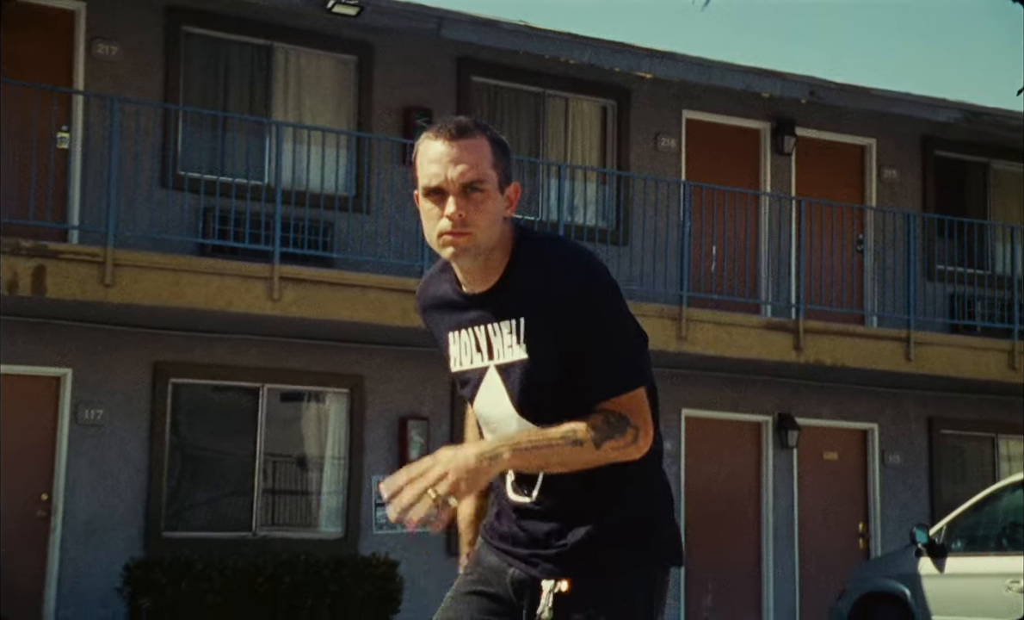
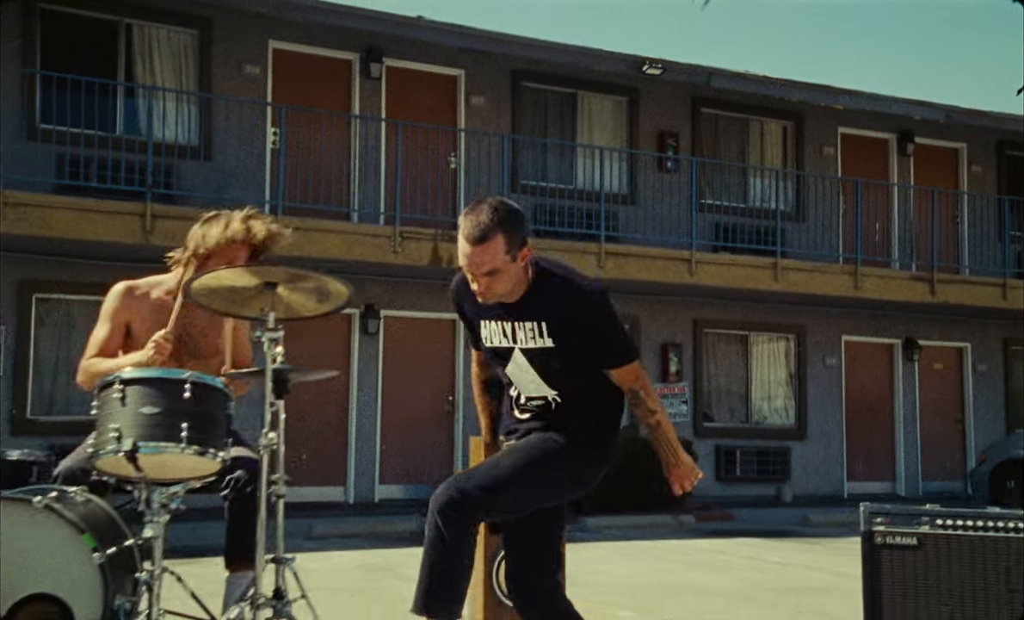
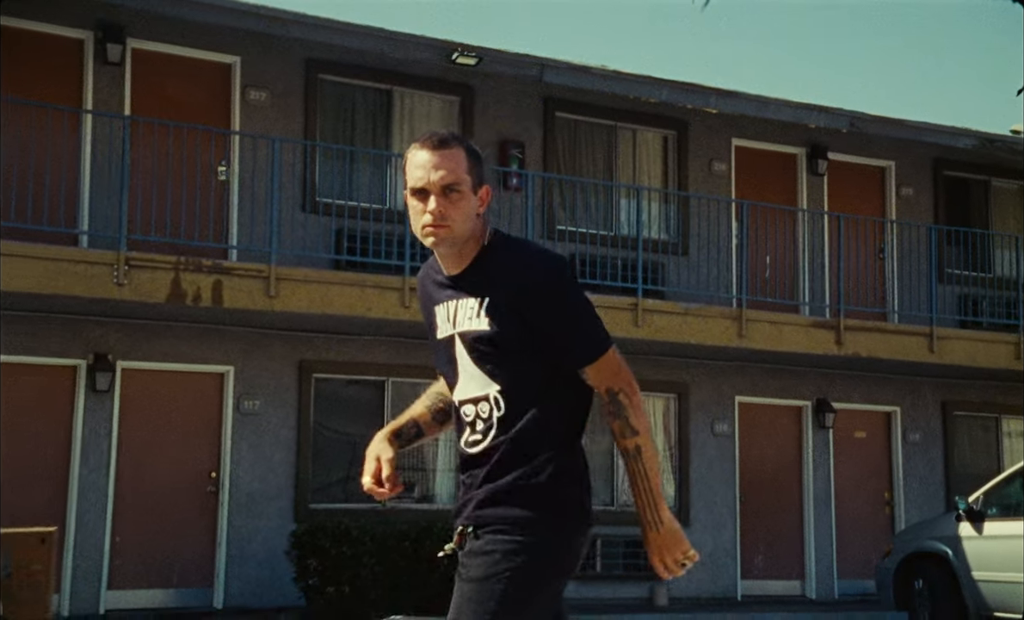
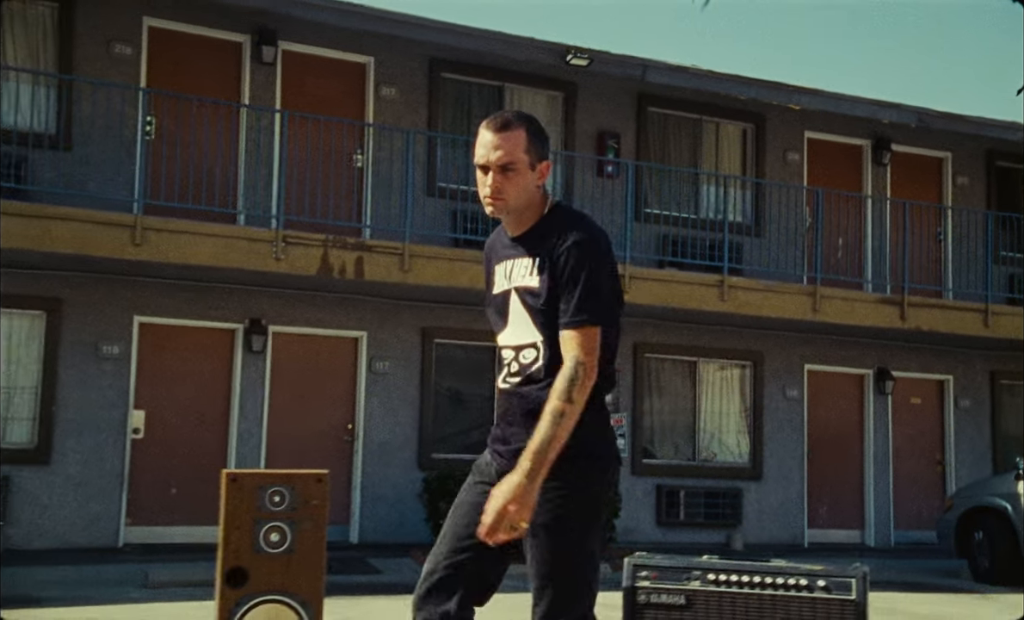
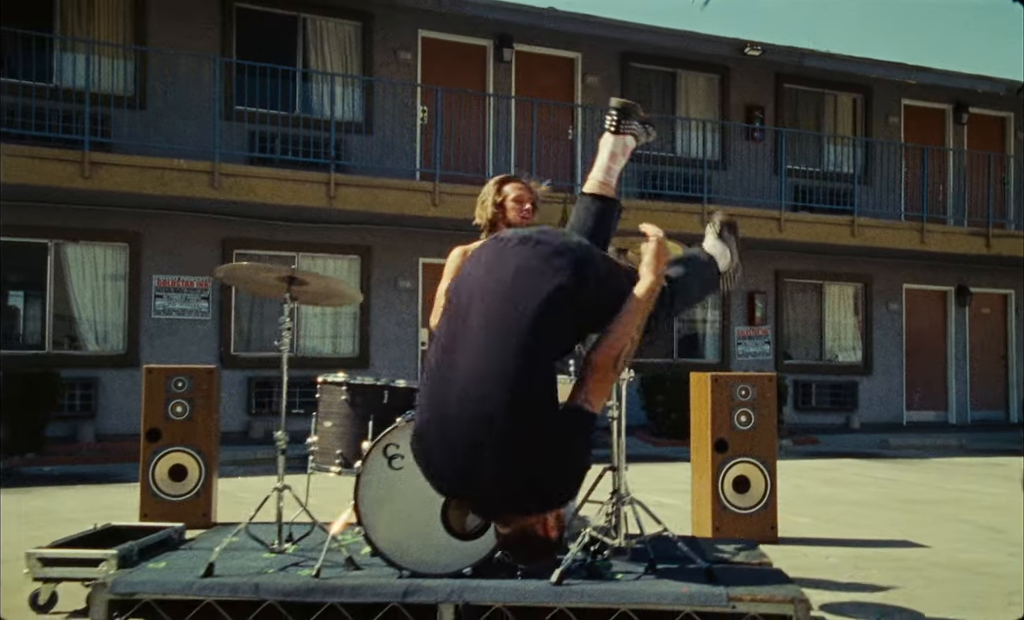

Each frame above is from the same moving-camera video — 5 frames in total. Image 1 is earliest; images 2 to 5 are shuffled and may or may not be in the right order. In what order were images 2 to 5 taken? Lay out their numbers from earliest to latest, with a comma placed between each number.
3, 4, 2, 5
